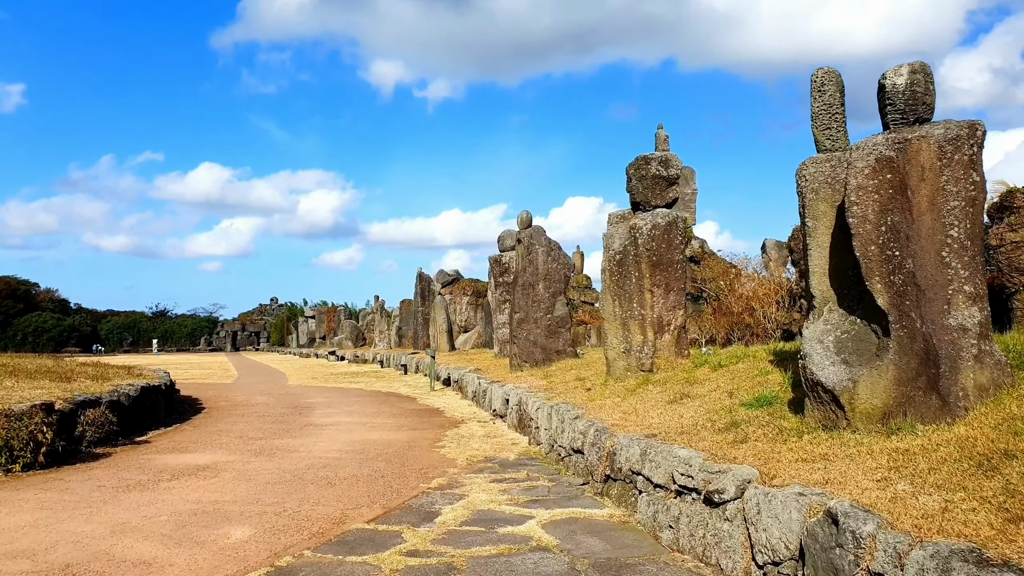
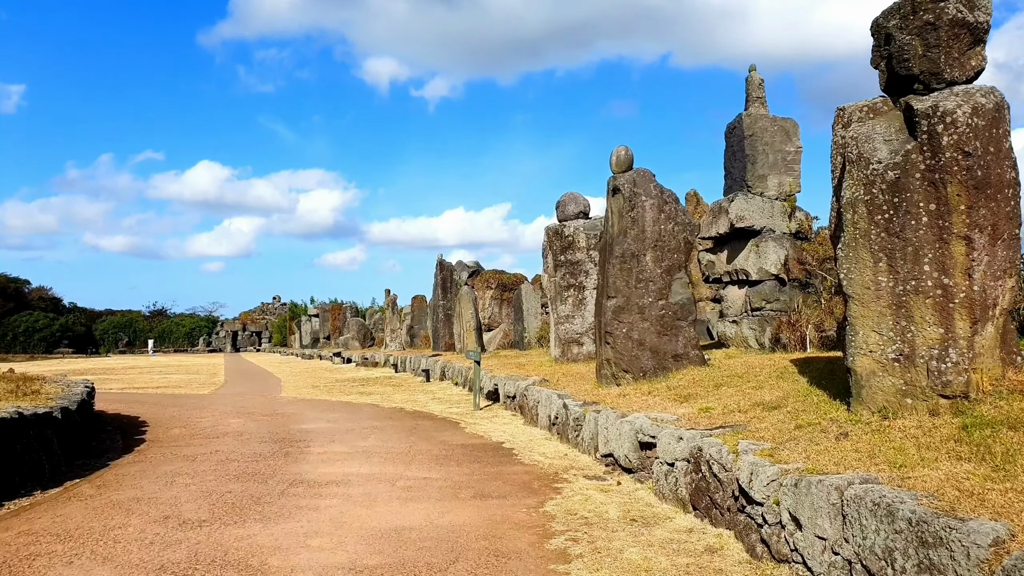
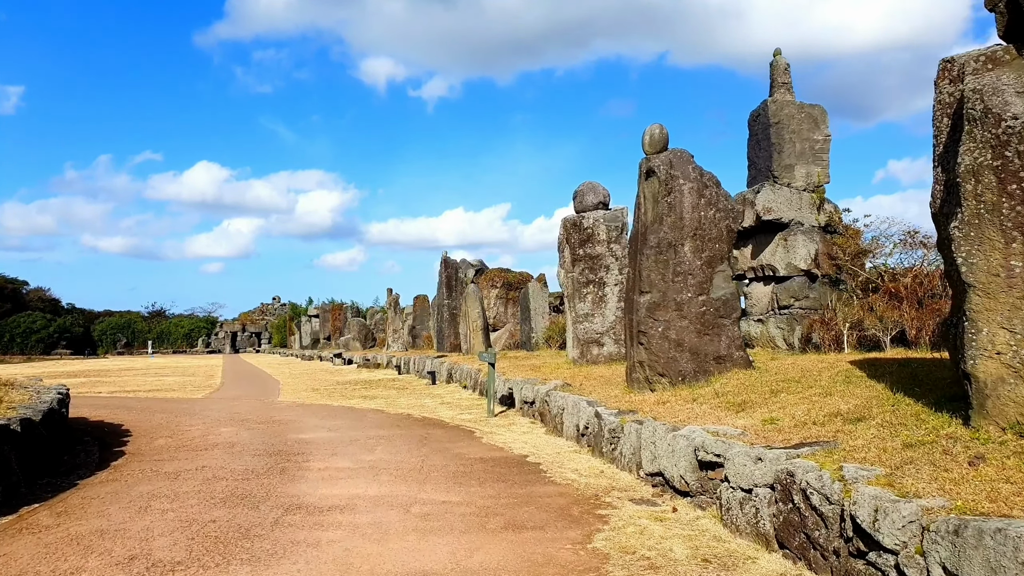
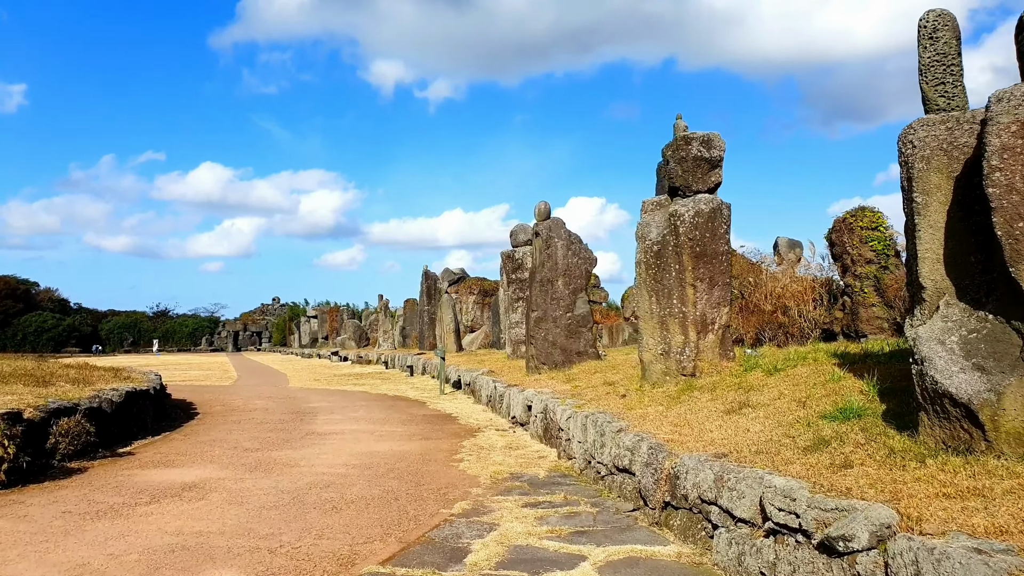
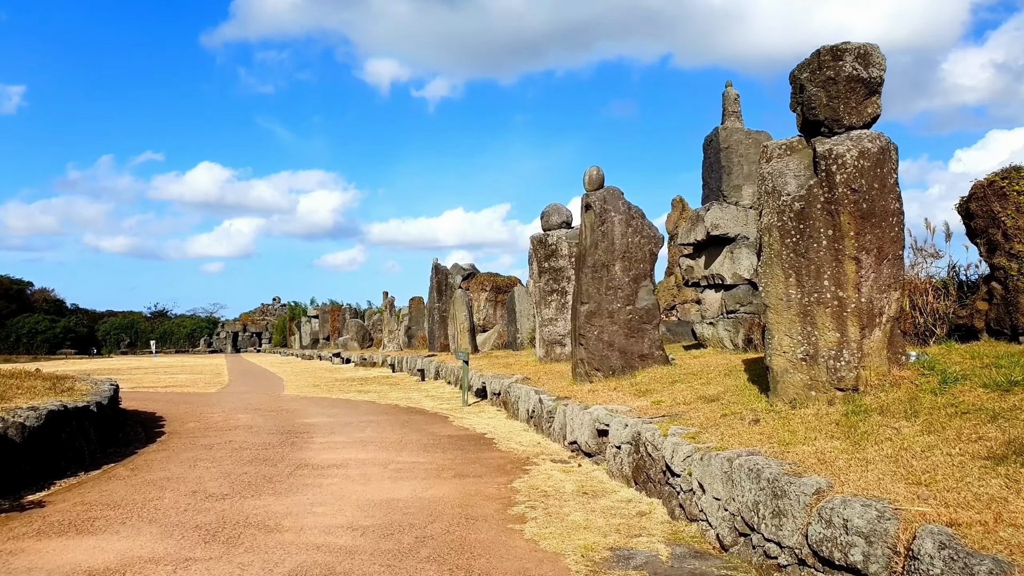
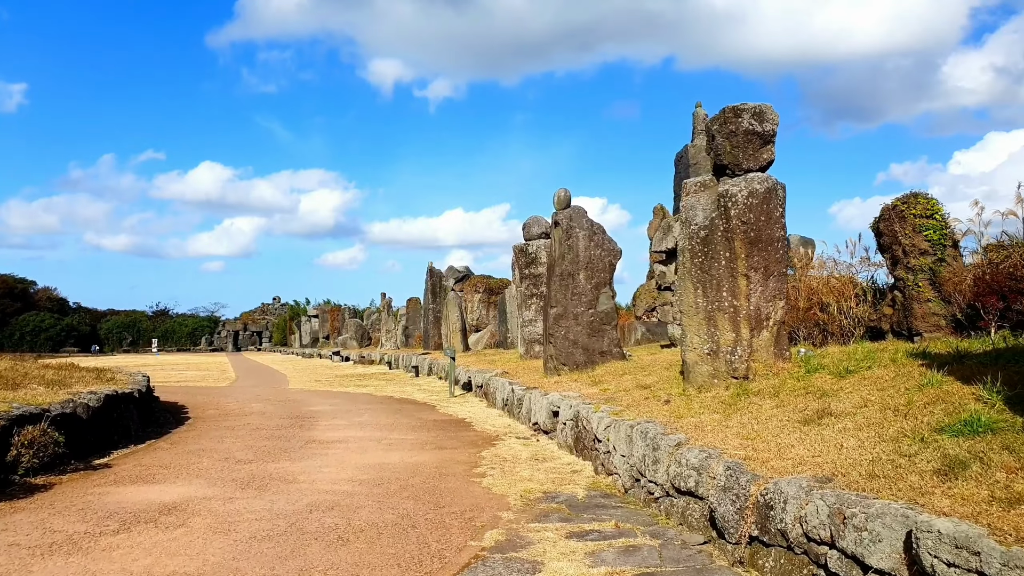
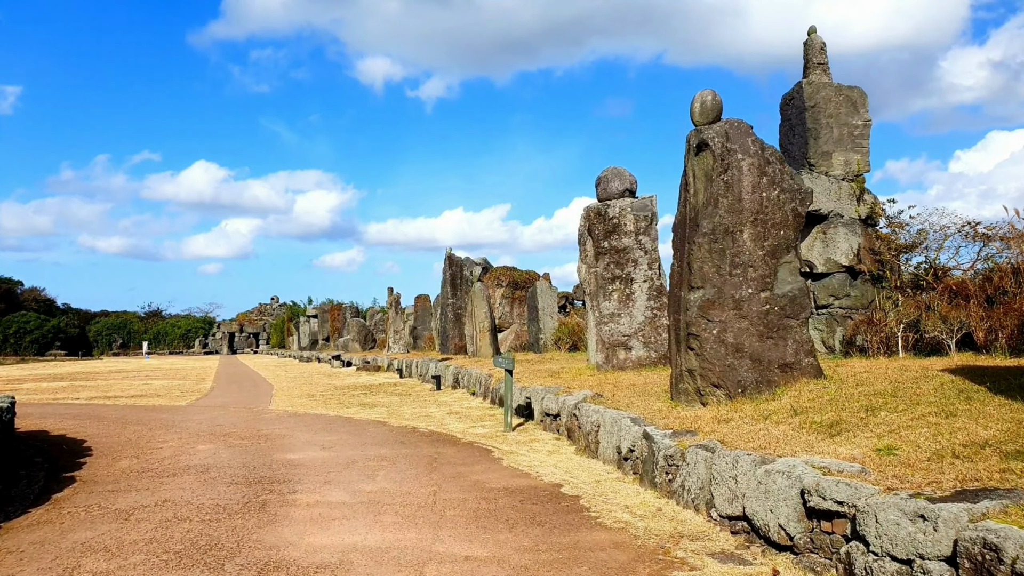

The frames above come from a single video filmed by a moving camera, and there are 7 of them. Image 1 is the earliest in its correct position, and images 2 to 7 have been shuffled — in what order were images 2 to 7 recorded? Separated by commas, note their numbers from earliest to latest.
4, 6, 5, 2, 3, 7
